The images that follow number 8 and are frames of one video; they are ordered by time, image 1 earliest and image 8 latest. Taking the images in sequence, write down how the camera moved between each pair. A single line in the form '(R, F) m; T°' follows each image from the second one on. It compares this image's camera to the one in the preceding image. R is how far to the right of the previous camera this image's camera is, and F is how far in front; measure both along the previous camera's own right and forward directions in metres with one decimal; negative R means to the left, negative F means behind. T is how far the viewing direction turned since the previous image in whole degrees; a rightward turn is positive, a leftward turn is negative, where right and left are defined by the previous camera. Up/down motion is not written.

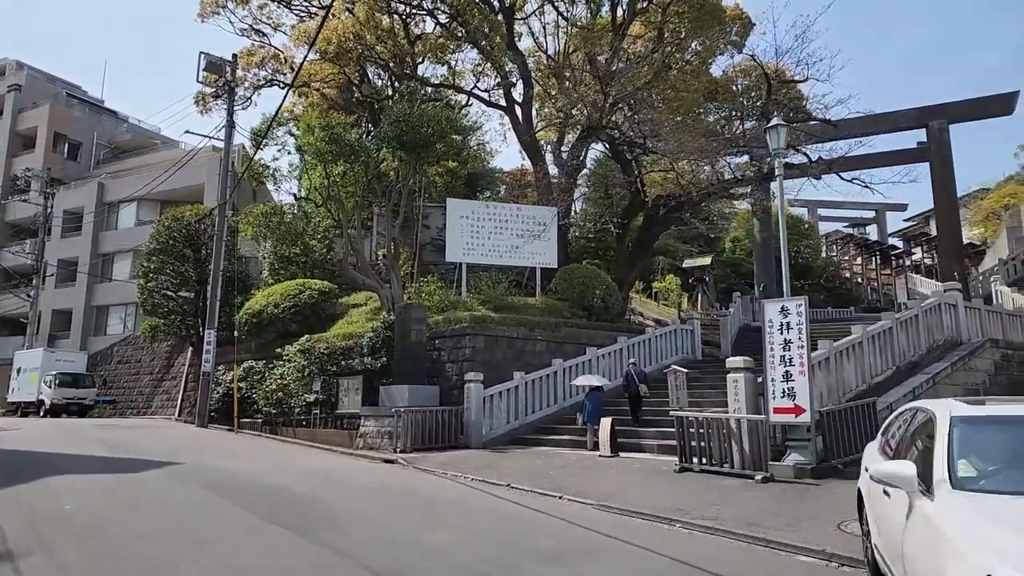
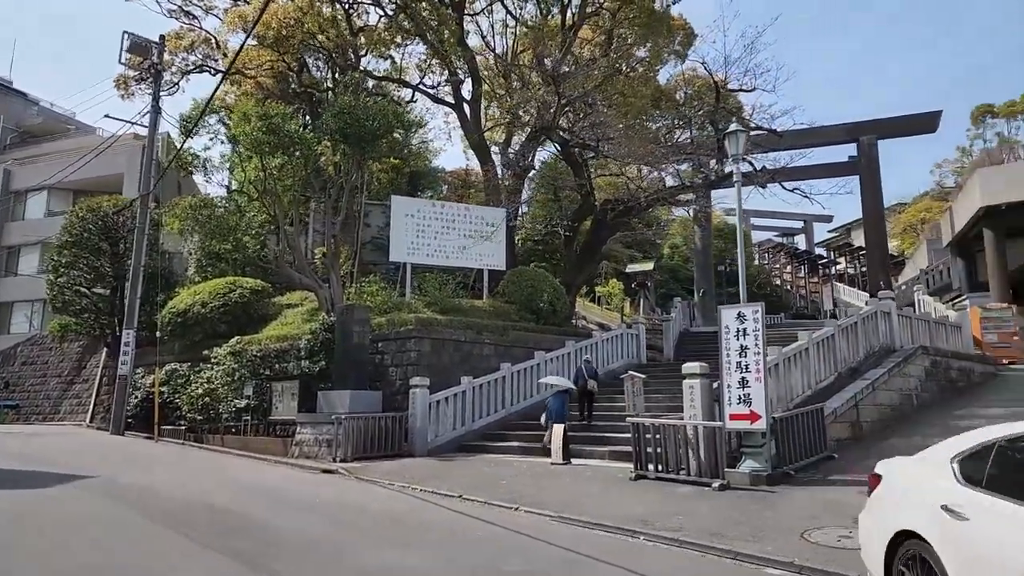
(-0.2, +0.4) m; +6°
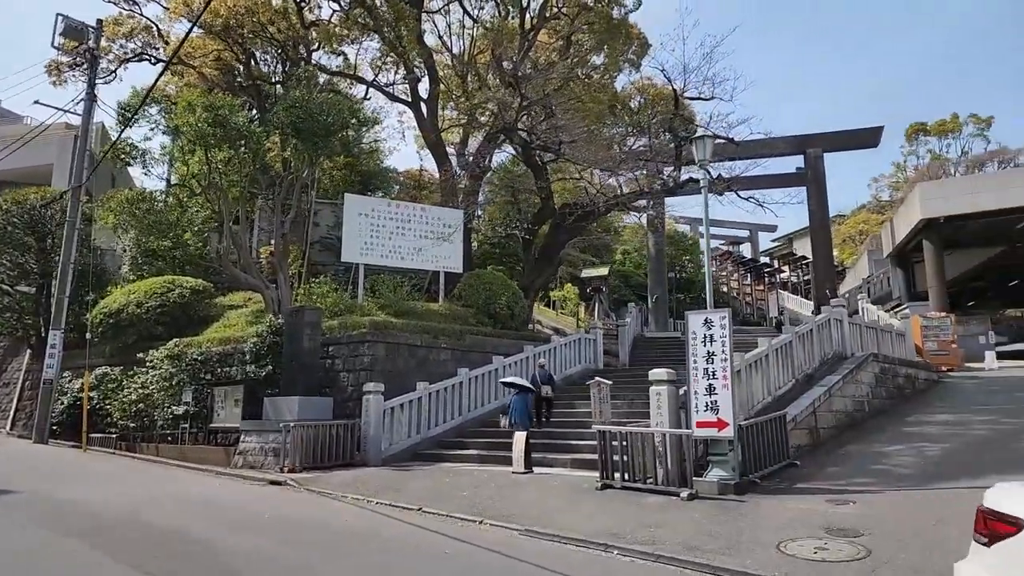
(-0.2, +0.3) m; +5°
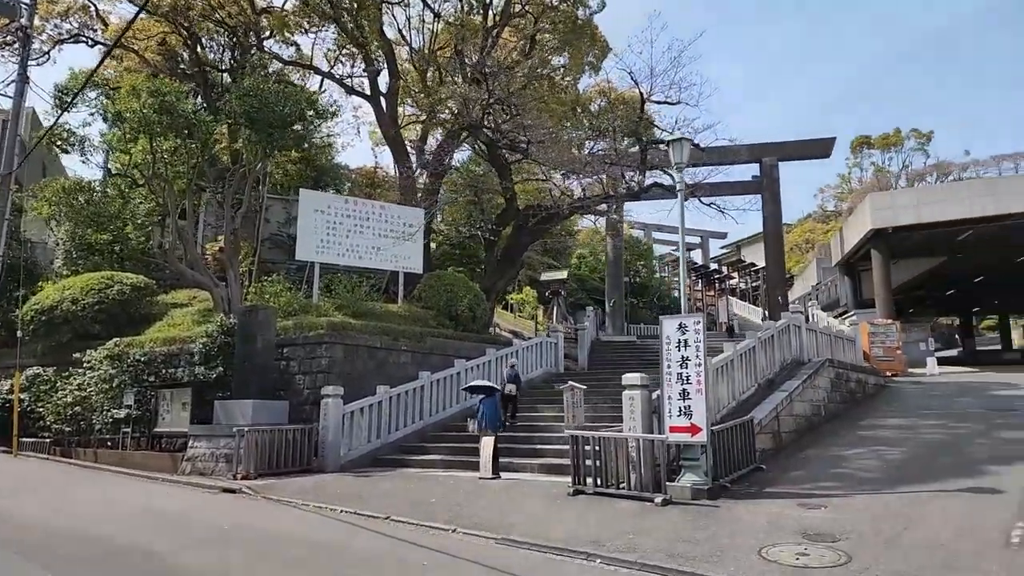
(-0.3, +0.2) m; +4°
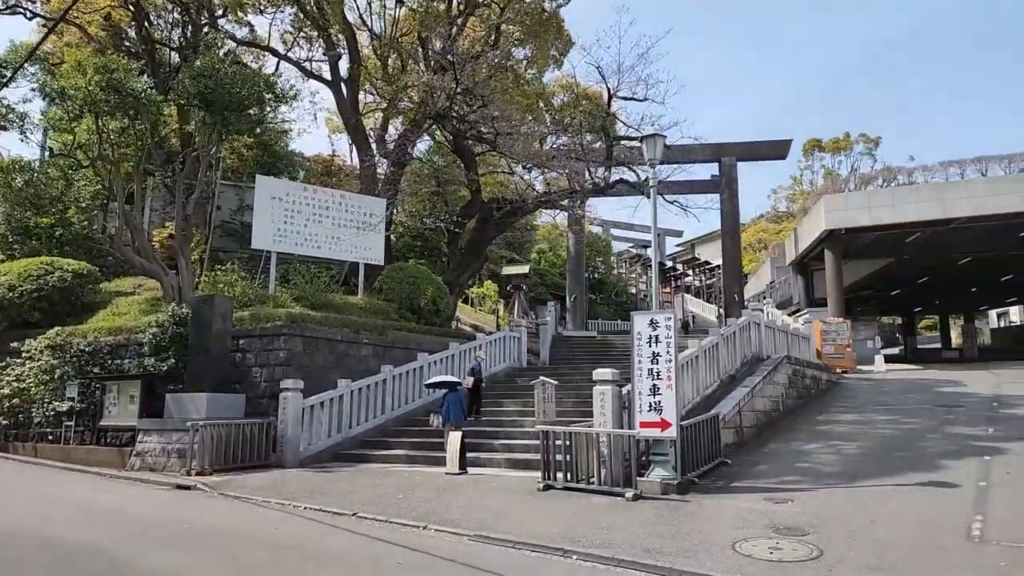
(-0.2, +0.1) m; +4°
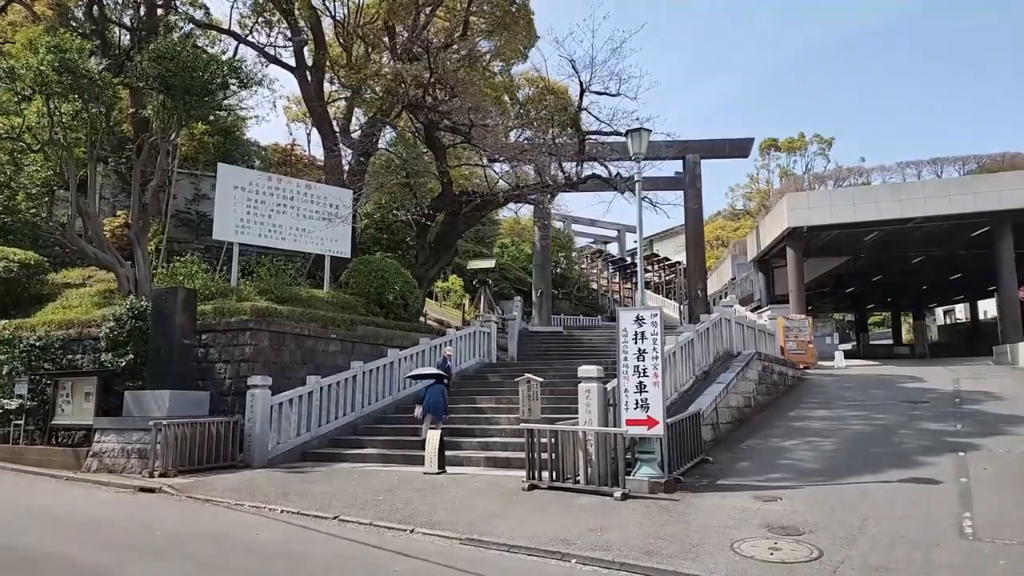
(-0.4, +0.2) m; +4°
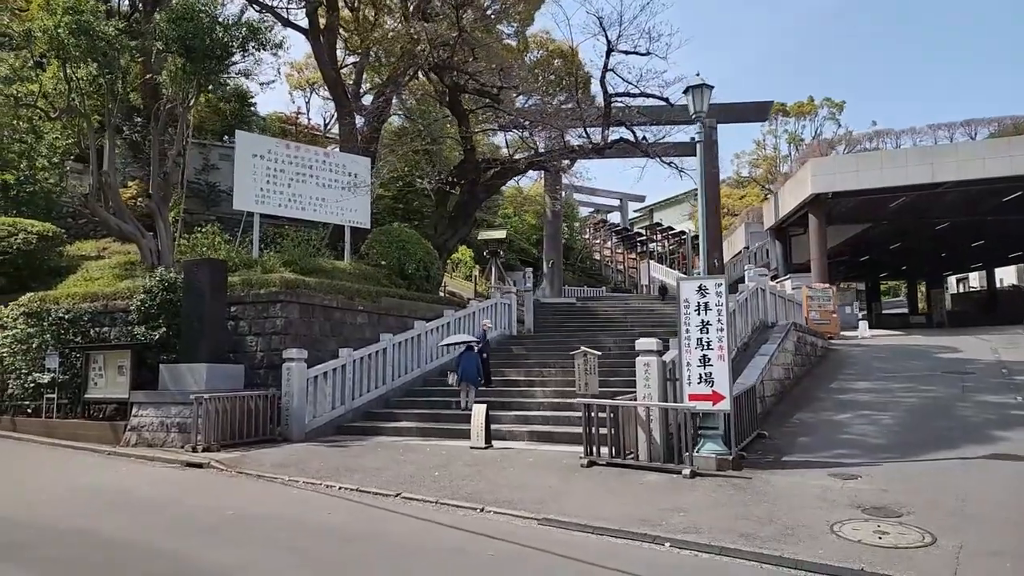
(-0.8, +0.4) m; +1°
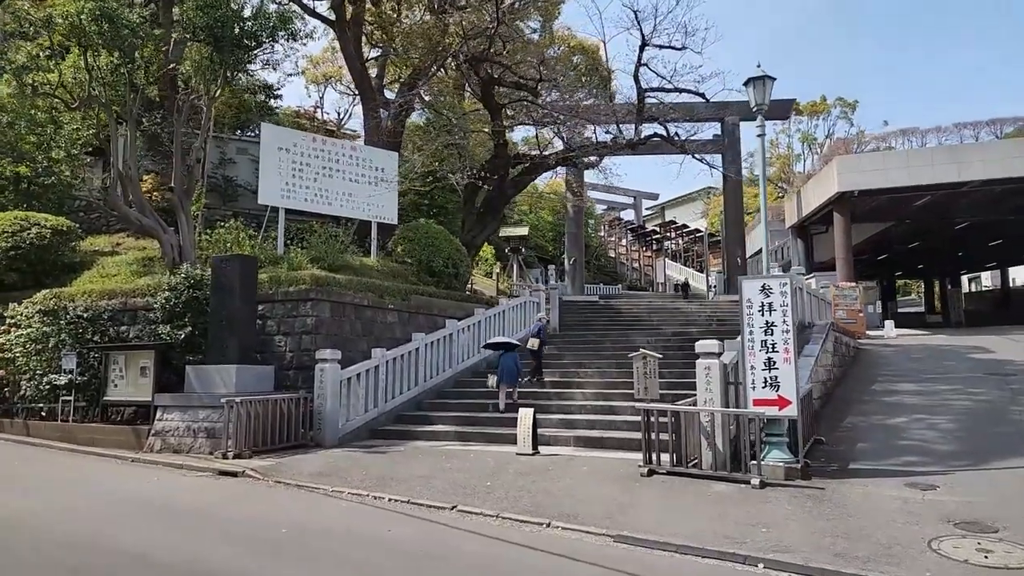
(-0.7, +0.3) m; 0°
